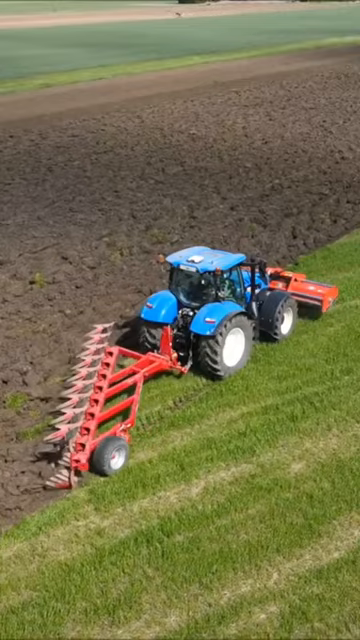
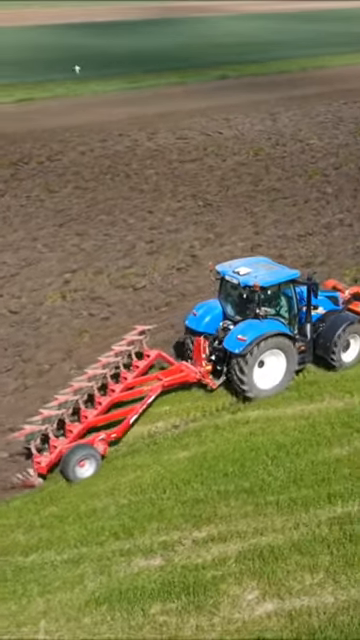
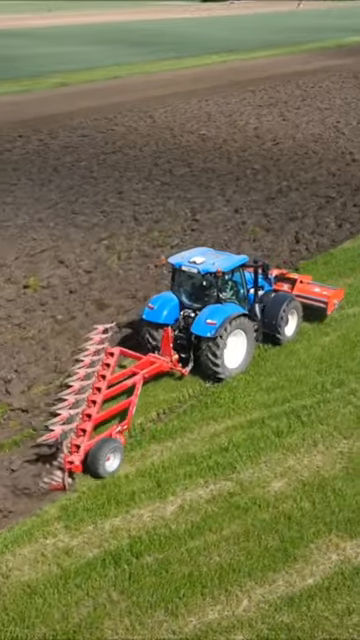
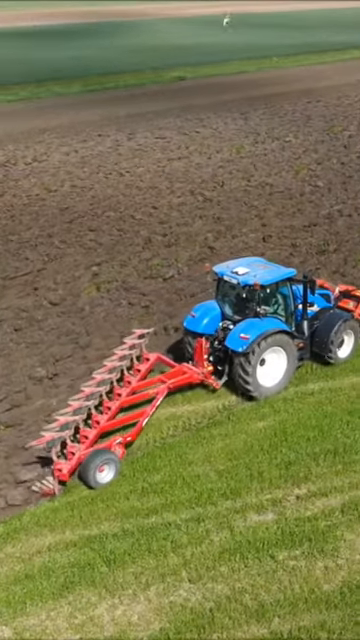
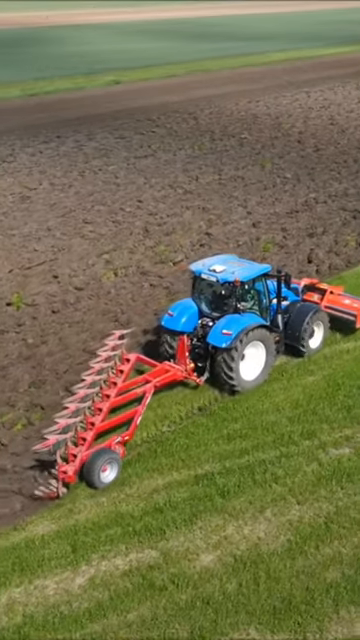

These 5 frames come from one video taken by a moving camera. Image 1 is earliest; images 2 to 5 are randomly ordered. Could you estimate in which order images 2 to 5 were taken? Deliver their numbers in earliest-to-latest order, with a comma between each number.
3, 5, 4, 2
